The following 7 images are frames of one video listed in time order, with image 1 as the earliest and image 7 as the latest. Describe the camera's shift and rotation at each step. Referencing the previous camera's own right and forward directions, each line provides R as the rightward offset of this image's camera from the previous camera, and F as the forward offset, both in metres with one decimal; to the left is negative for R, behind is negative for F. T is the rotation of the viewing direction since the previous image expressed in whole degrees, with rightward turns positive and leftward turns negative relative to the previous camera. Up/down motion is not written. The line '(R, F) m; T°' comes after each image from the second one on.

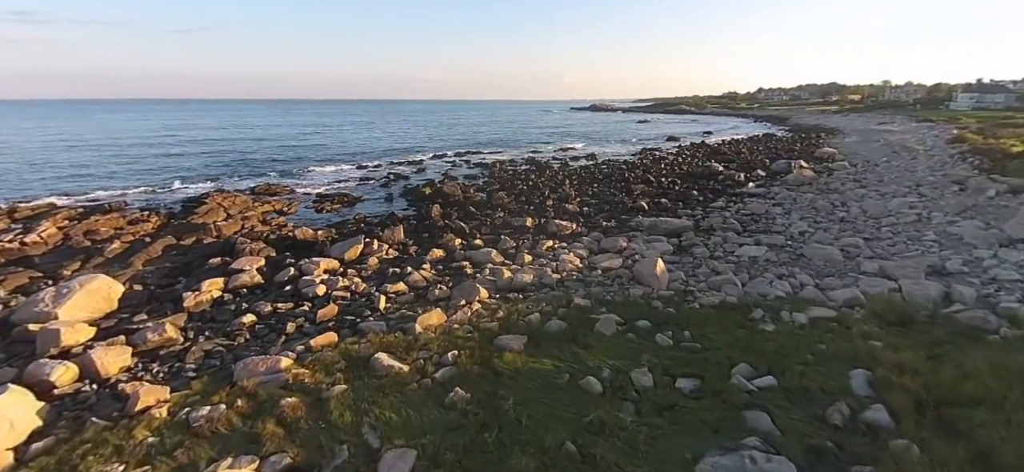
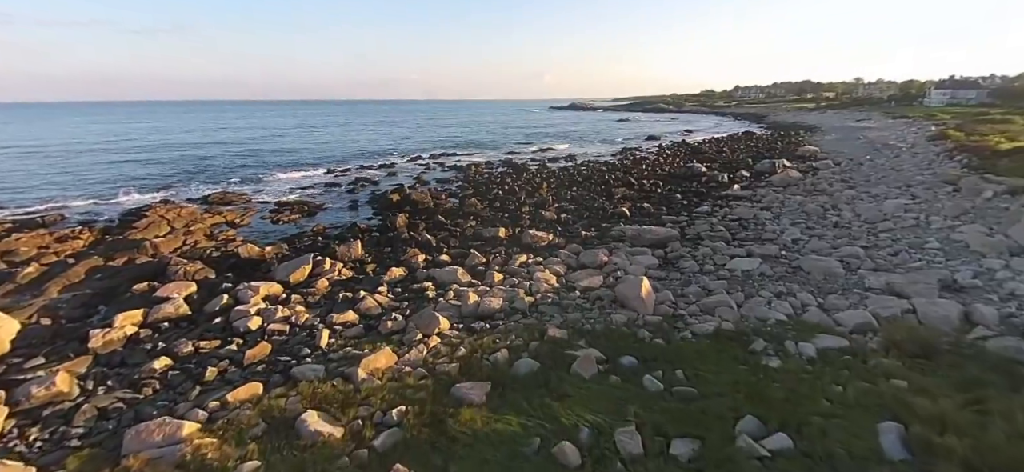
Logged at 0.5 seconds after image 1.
(+0.3, +1.1) m; +2°
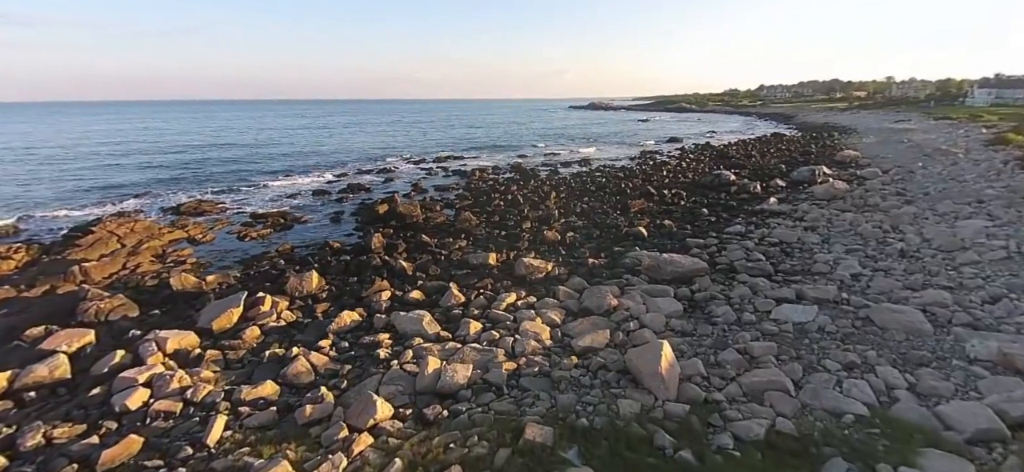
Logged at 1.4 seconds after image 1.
(+0.6, +2.1) m; -2°
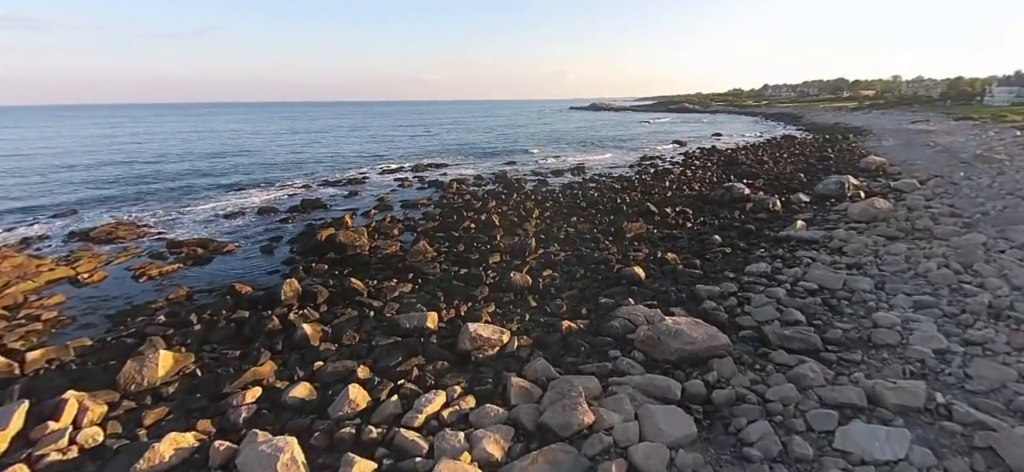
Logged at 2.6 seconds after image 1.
(+0.9, +2.7) m; 0°
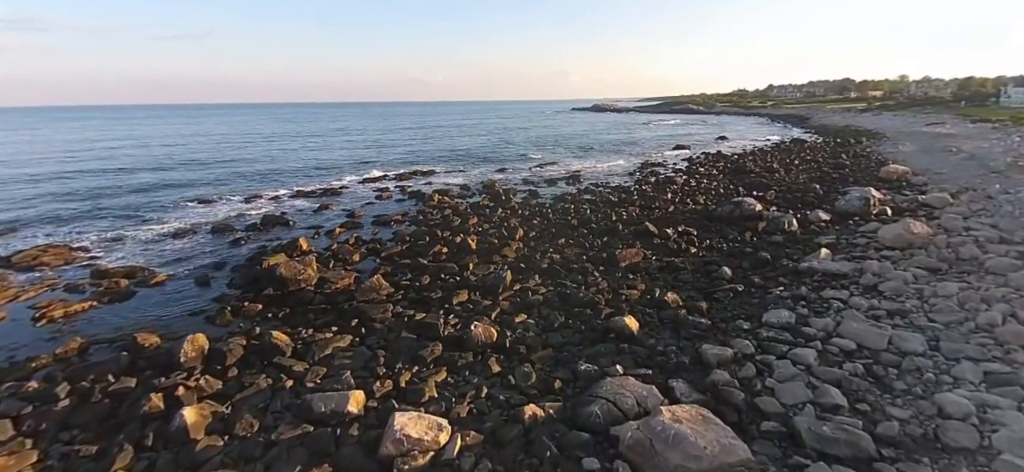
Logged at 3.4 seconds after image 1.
(+0.7, +1.8) m; 0°
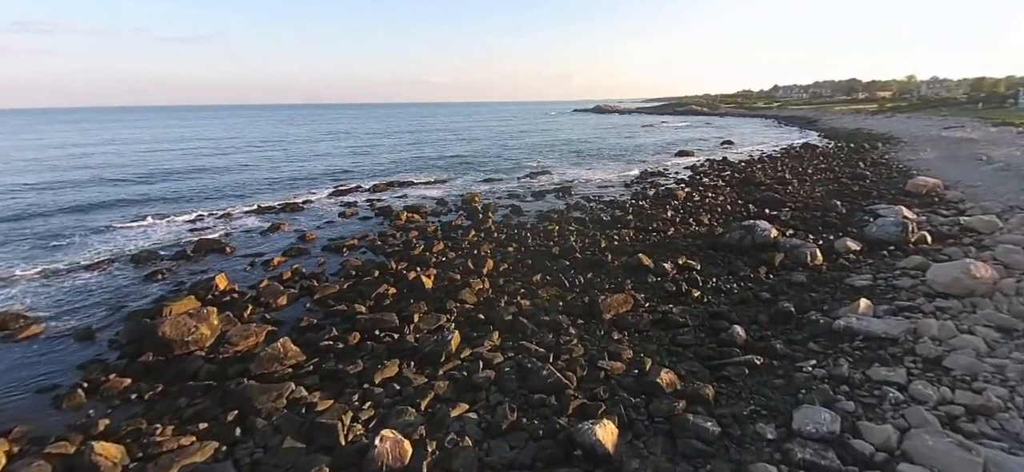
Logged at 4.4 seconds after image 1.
(+0.9, +2.2) m; 0°
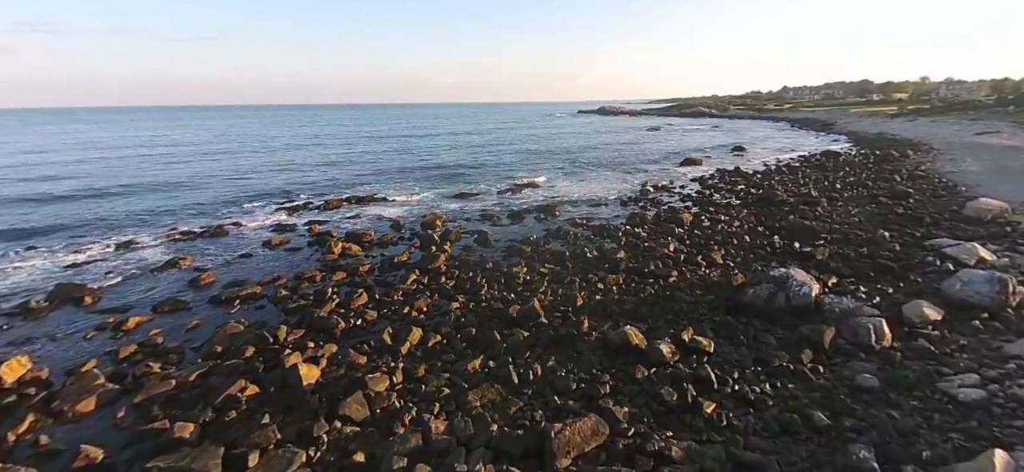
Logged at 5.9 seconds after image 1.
(+1.2, +3.3) m; -1°
